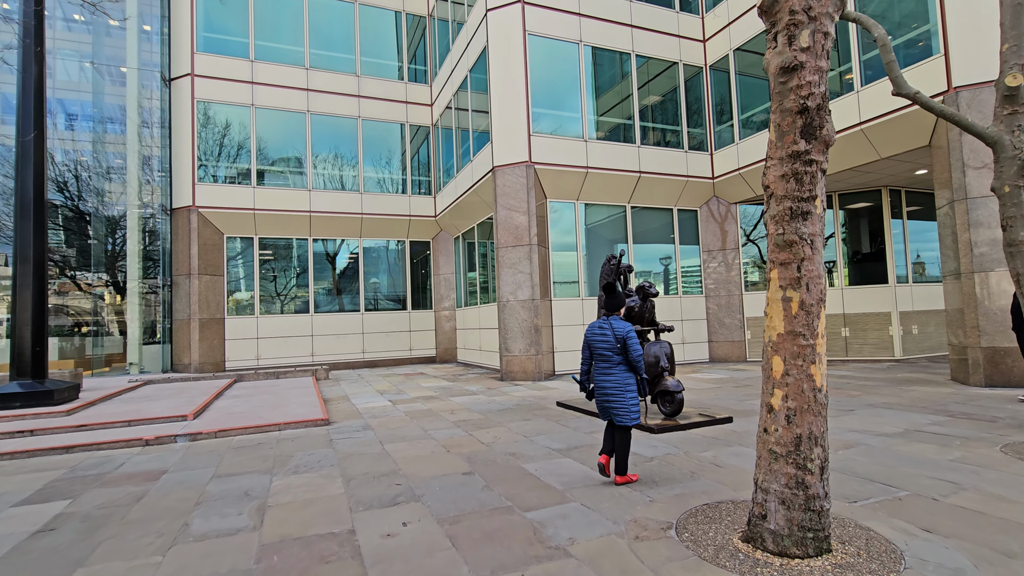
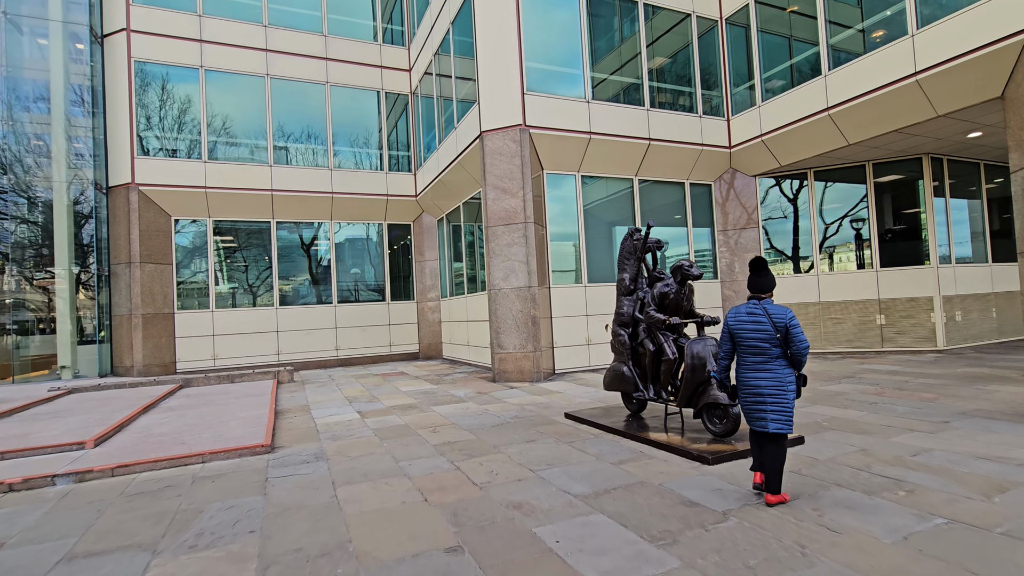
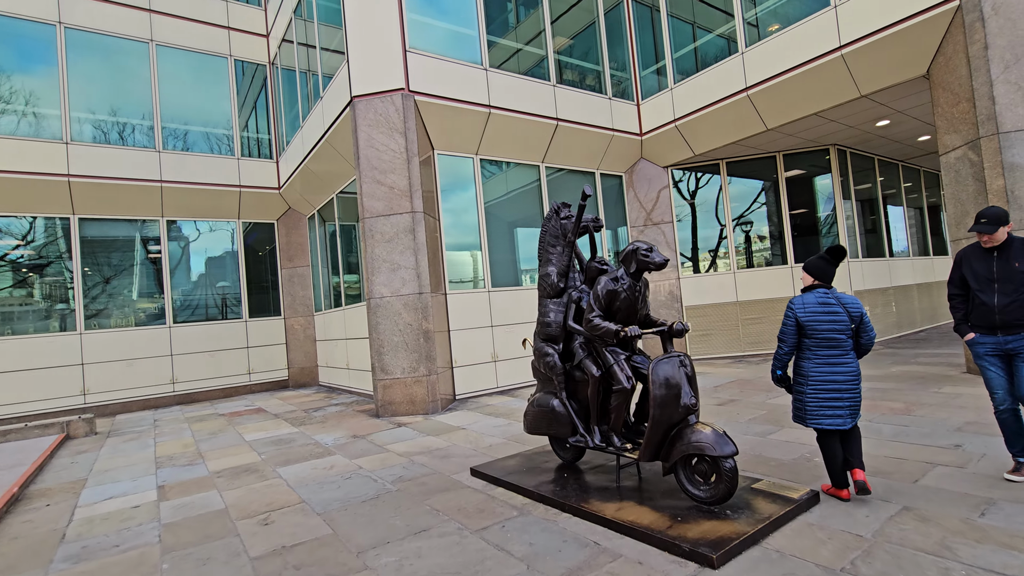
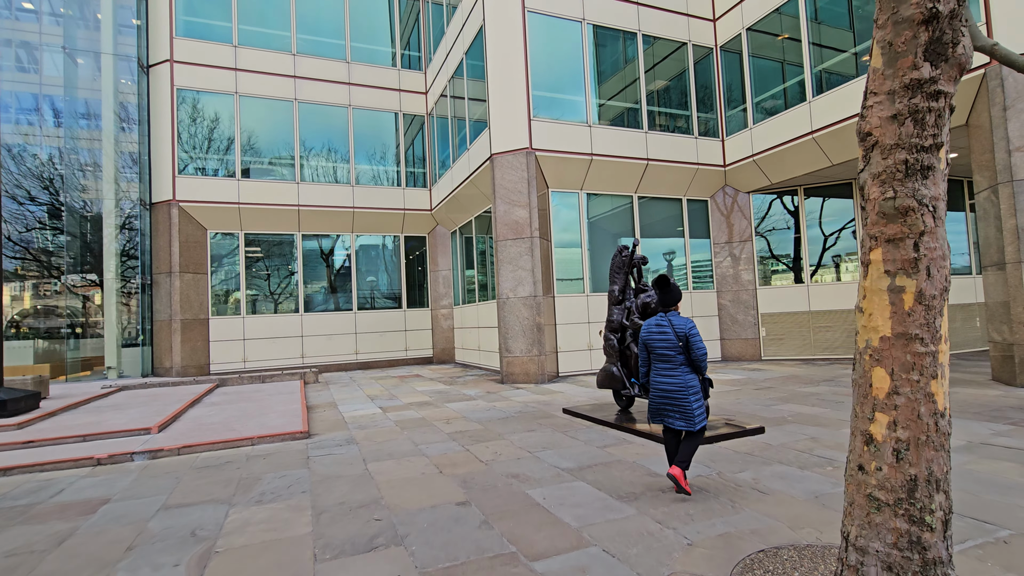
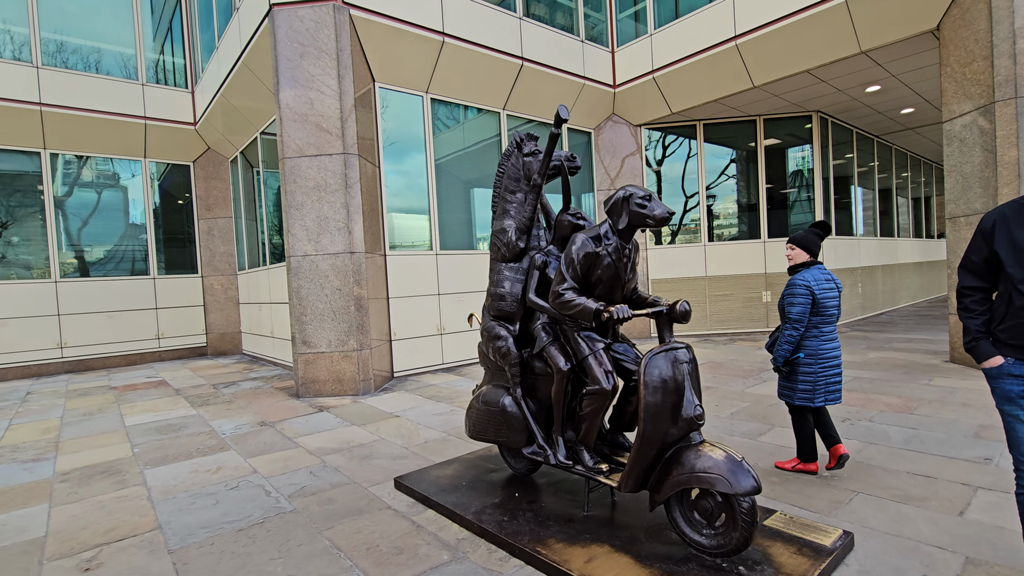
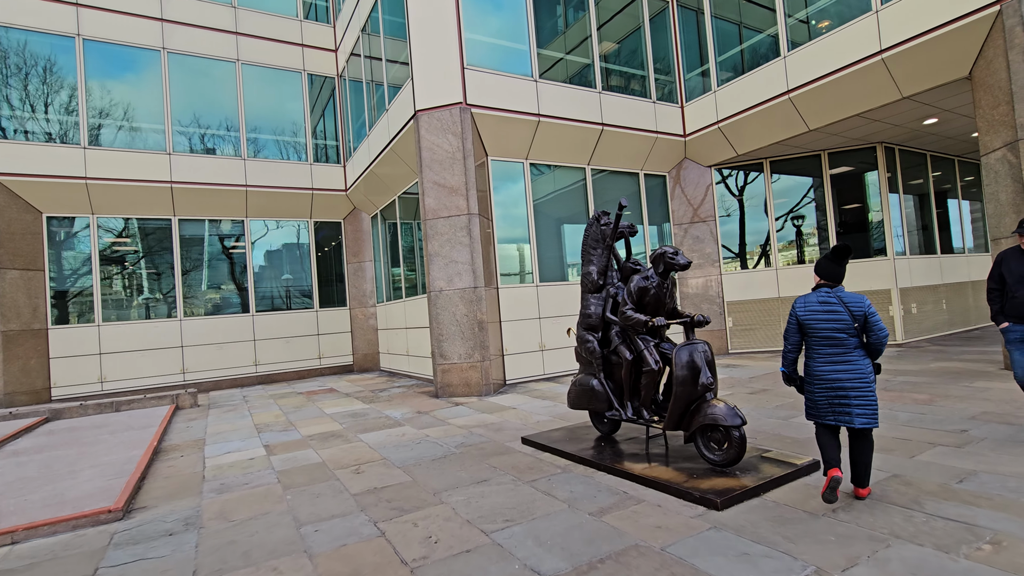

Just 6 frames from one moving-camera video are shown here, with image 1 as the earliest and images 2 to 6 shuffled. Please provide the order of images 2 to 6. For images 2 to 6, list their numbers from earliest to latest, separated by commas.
4, 2, 6, 3, 5
